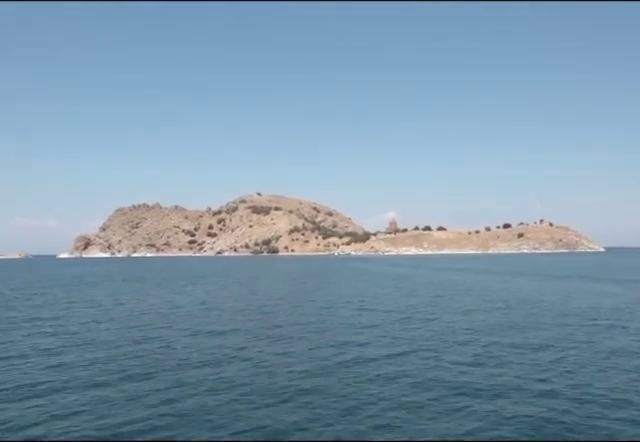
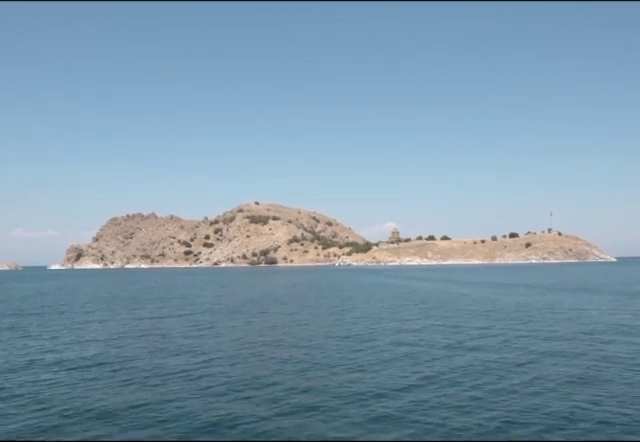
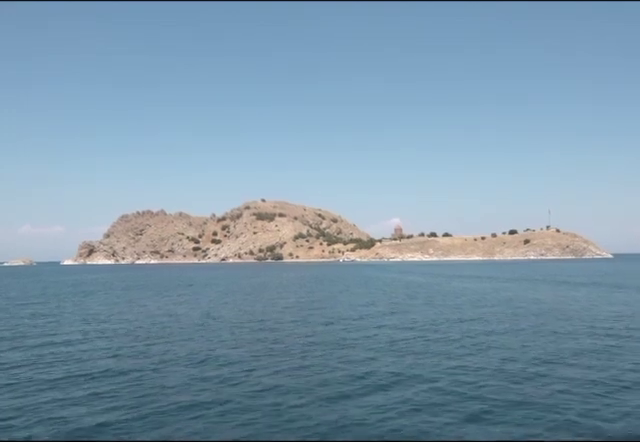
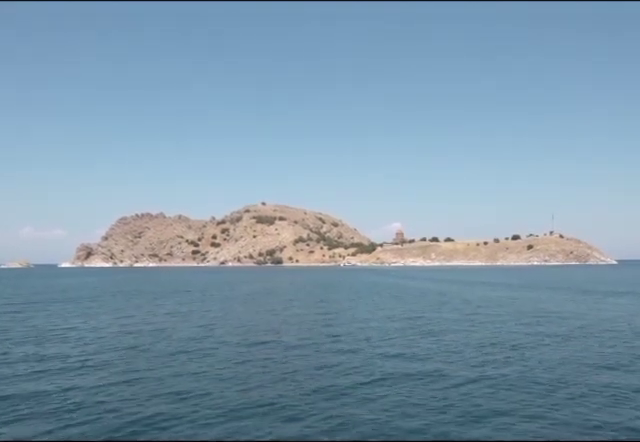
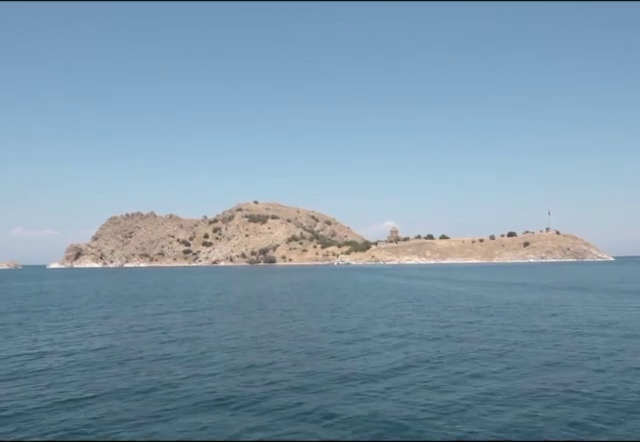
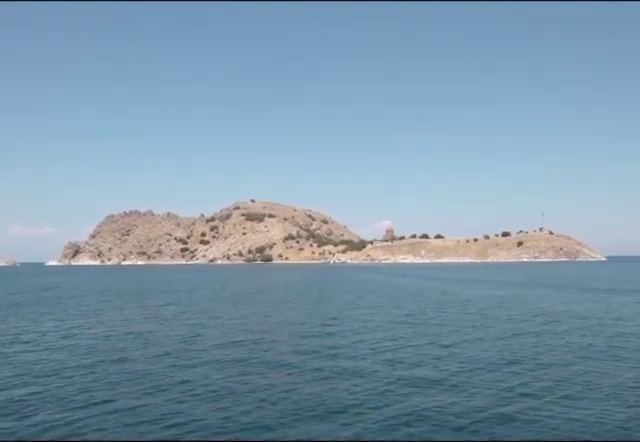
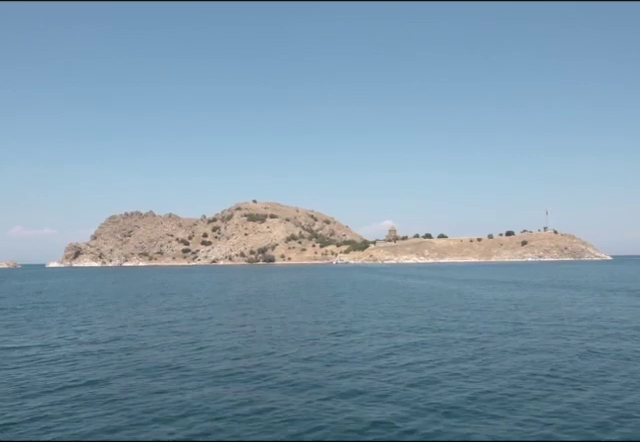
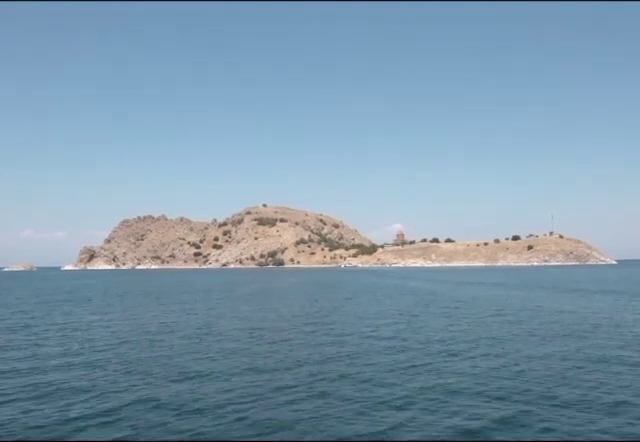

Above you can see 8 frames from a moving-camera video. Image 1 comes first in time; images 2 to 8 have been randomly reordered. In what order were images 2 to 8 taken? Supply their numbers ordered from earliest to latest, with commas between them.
3, 8, 4, 6, 7, 5, 2
